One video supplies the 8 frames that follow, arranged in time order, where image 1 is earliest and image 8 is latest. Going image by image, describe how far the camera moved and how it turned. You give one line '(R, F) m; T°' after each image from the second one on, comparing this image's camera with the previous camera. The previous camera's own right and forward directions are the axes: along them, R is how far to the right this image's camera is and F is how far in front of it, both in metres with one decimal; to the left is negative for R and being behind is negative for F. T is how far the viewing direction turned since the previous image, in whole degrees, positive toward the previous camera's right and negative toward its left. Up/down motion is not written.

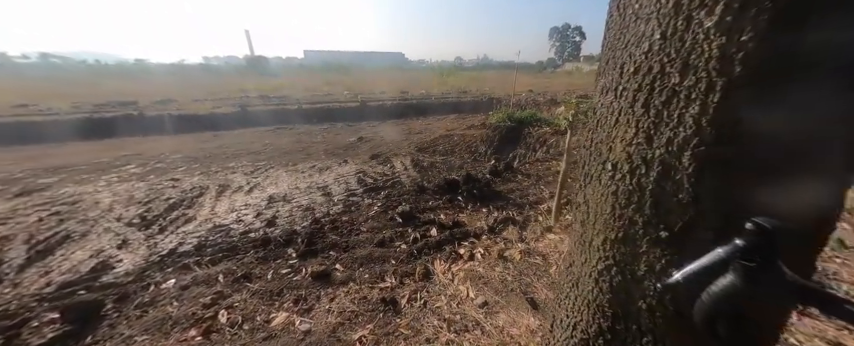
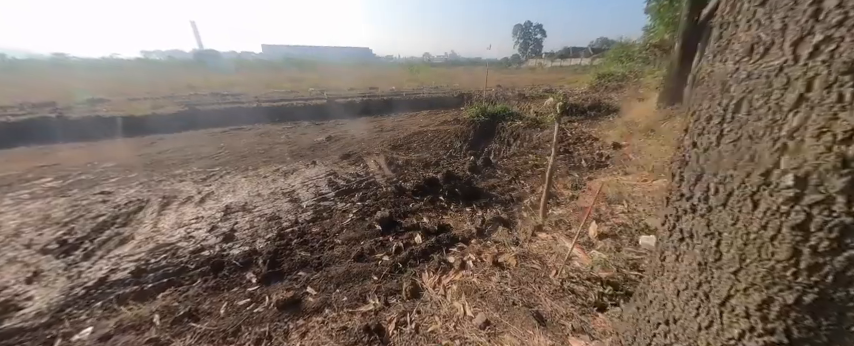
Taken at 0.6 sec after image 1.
(-0.1, +0.3) m; +6°
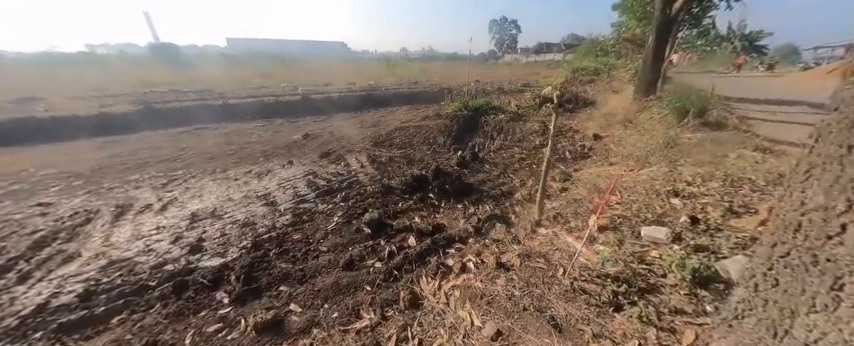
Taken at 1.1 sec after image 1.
(-0.1, +0.2) m; +4°
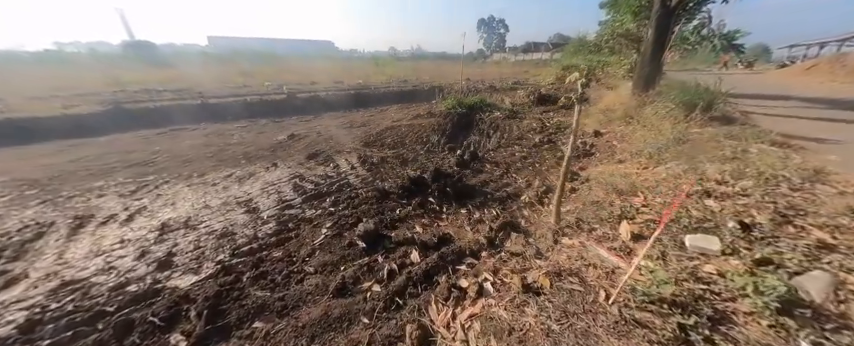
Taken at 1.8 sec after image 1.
(-0.1, +0.4) m; +2°
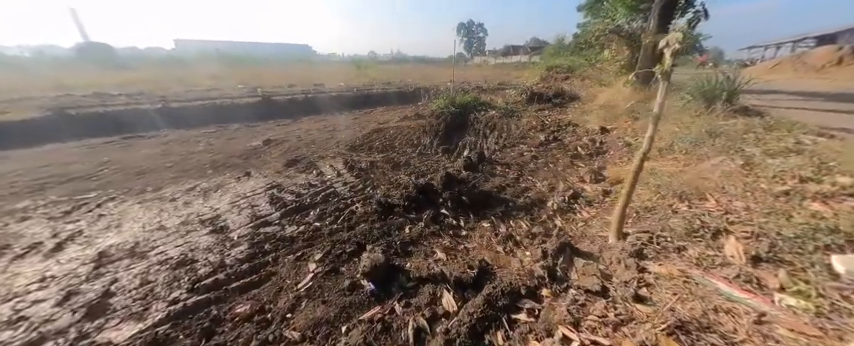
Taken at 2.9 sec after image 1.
(-0.3, +0.6) m; +4°
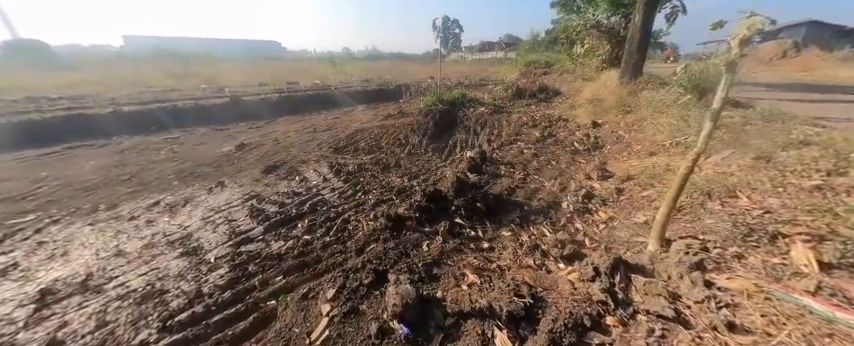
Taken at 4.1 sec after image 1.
(-0.3, +0.3) m; +4°
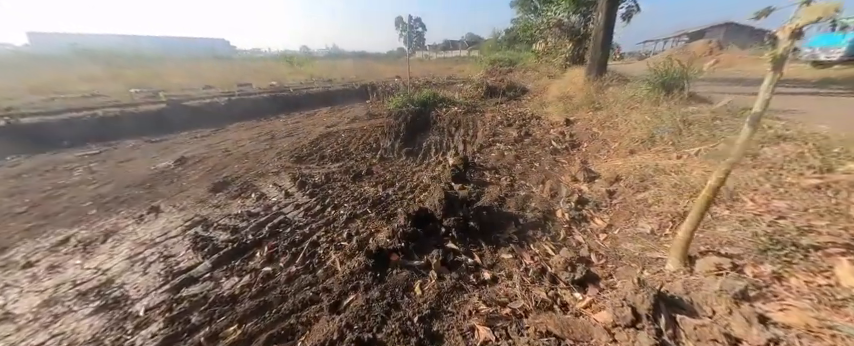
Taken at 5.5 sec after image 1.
(-0.1, +0.4) m; +7°
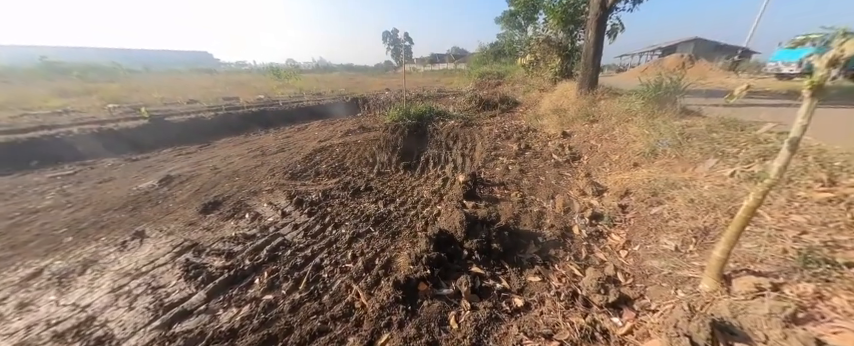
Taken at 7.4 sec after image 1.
(-0.3, +0.1) m; +3°
